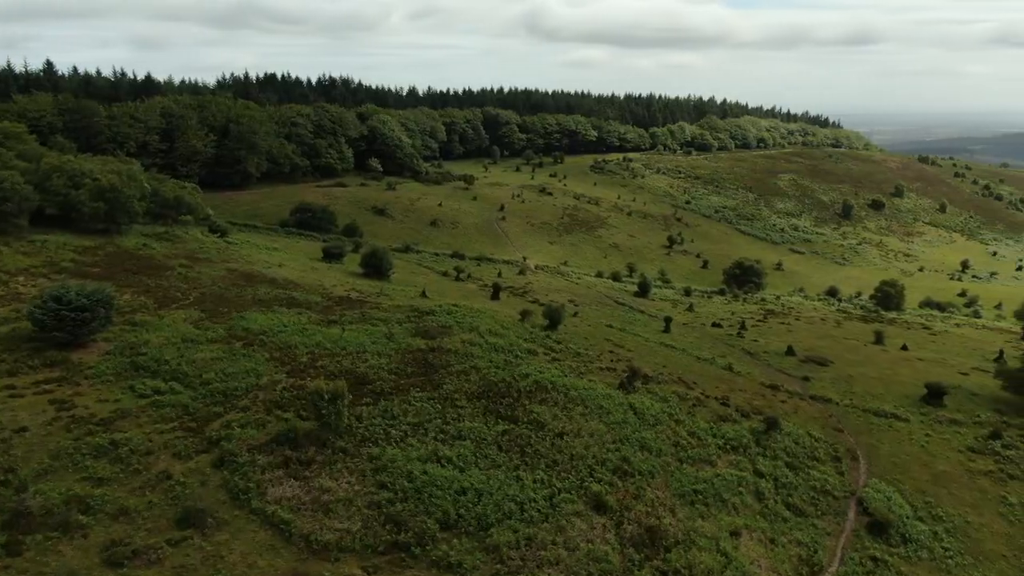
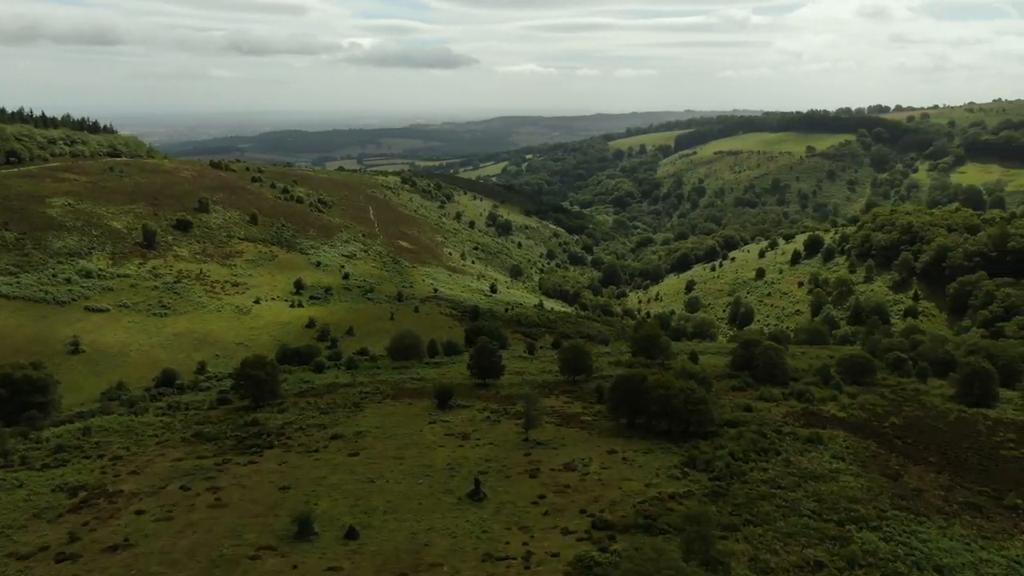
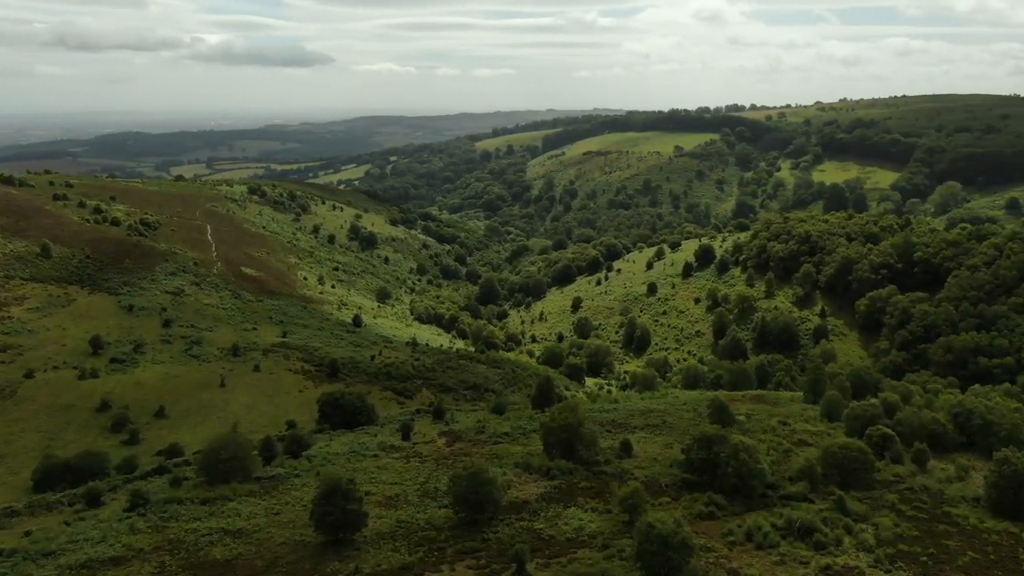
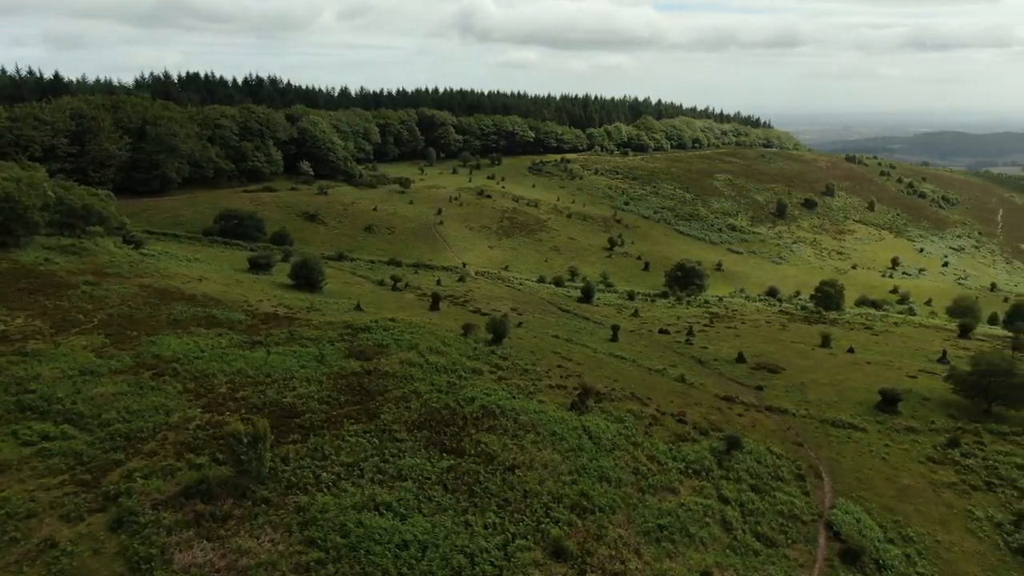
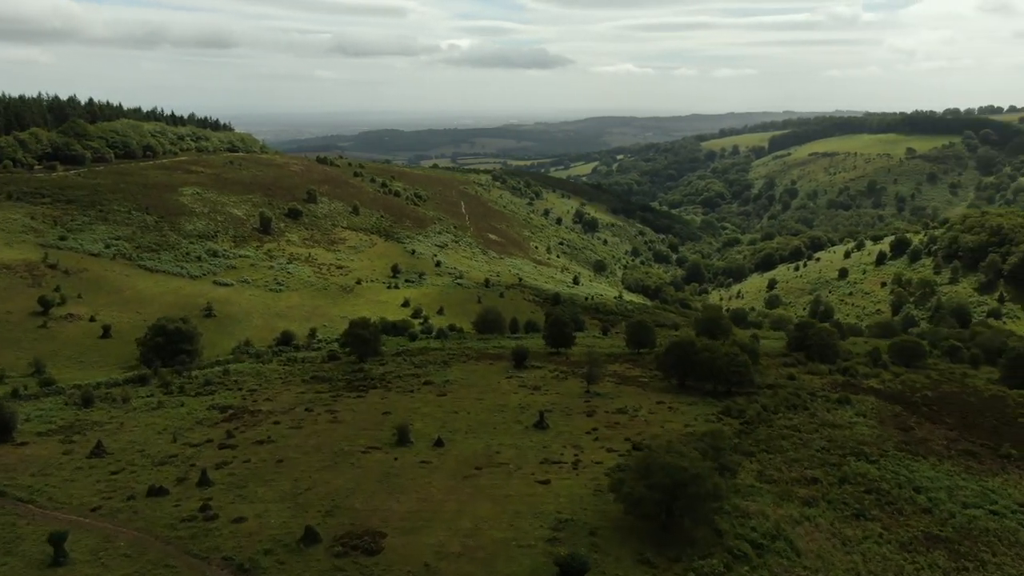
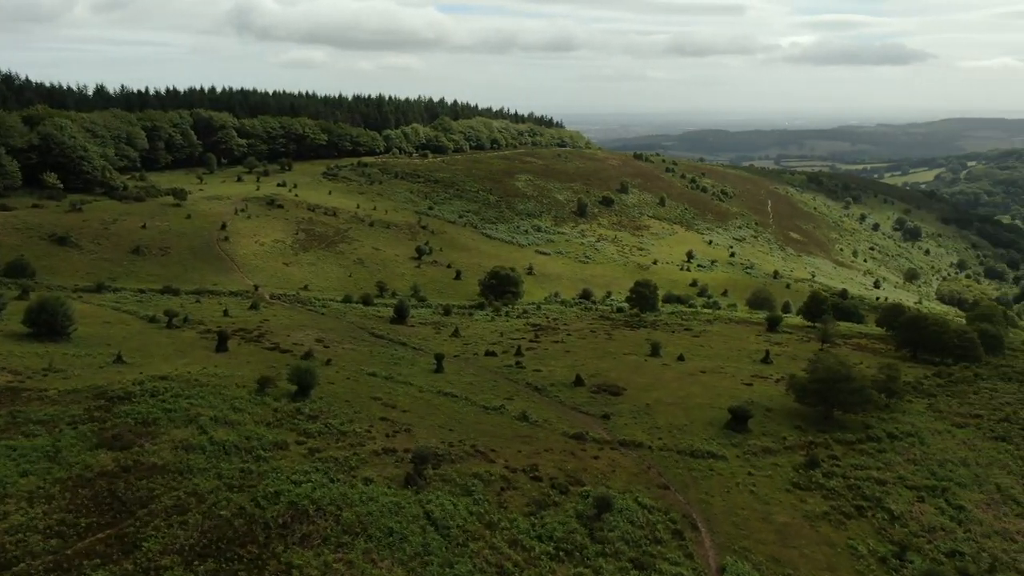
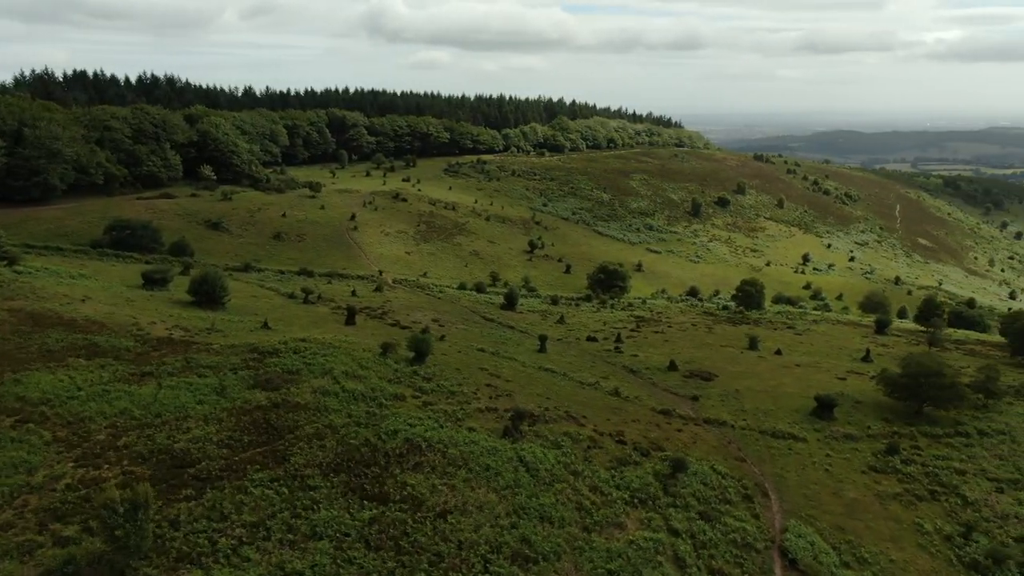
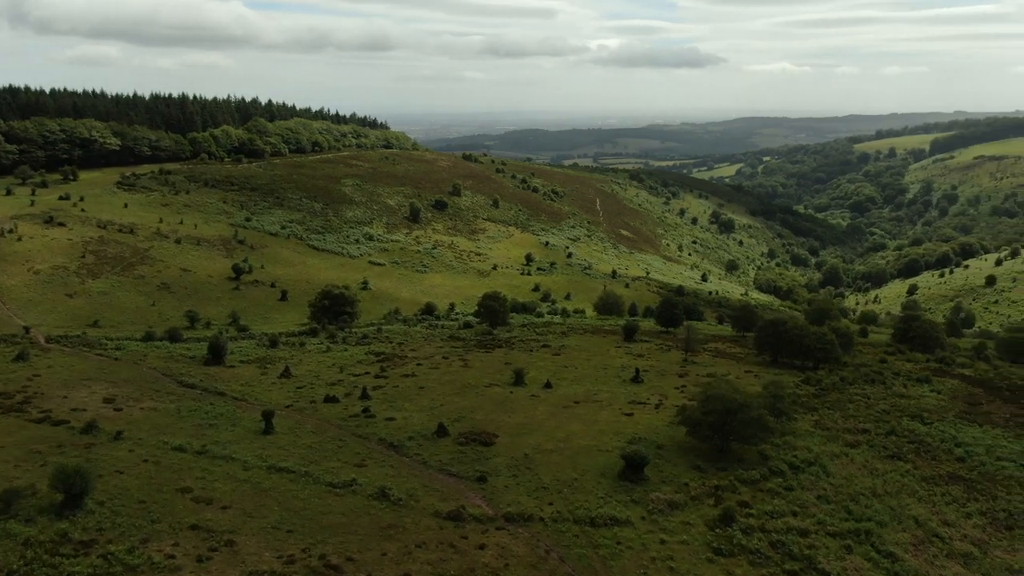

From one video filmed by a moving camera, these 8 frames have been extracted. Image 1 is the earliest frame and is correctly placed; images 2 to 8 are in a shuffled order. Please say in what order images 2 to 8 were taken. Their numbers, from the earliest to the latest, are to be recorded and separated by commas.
4, 7, 6, 8, 5, 2, 3
